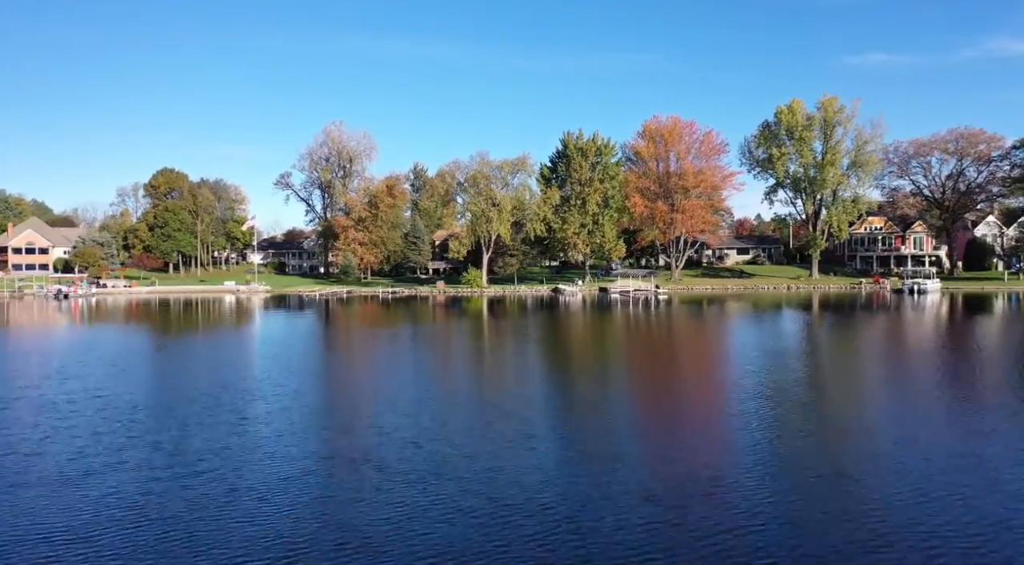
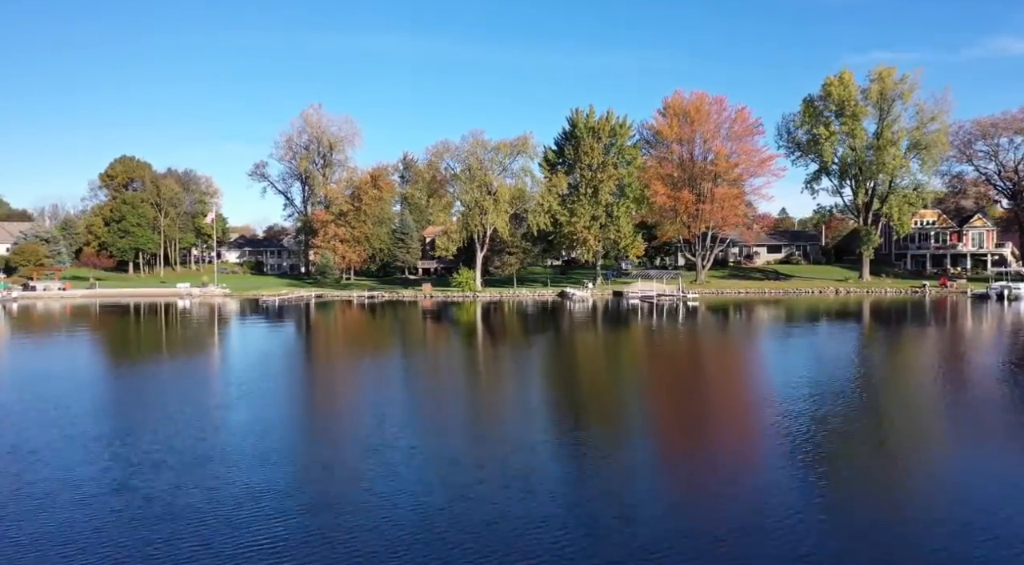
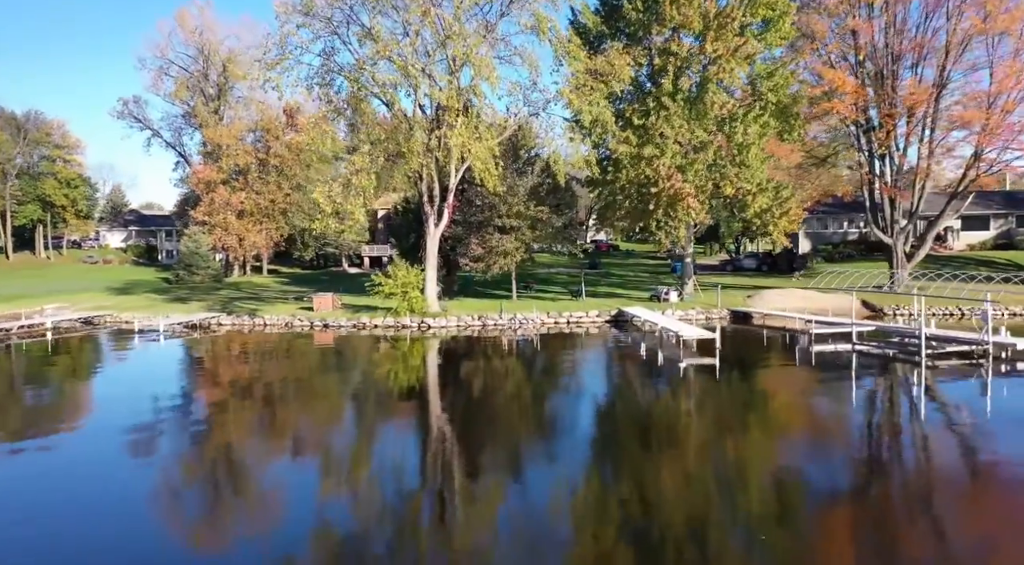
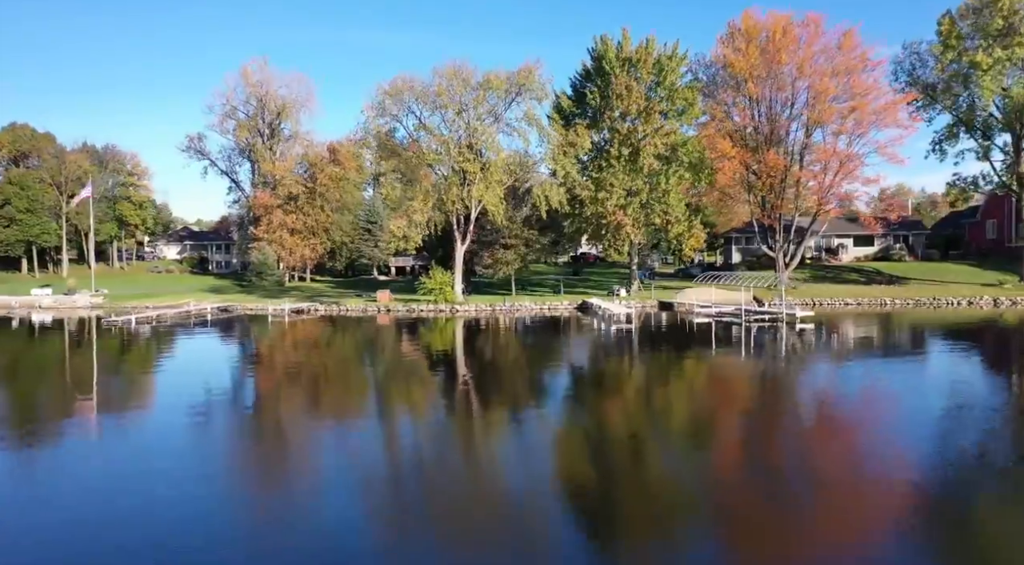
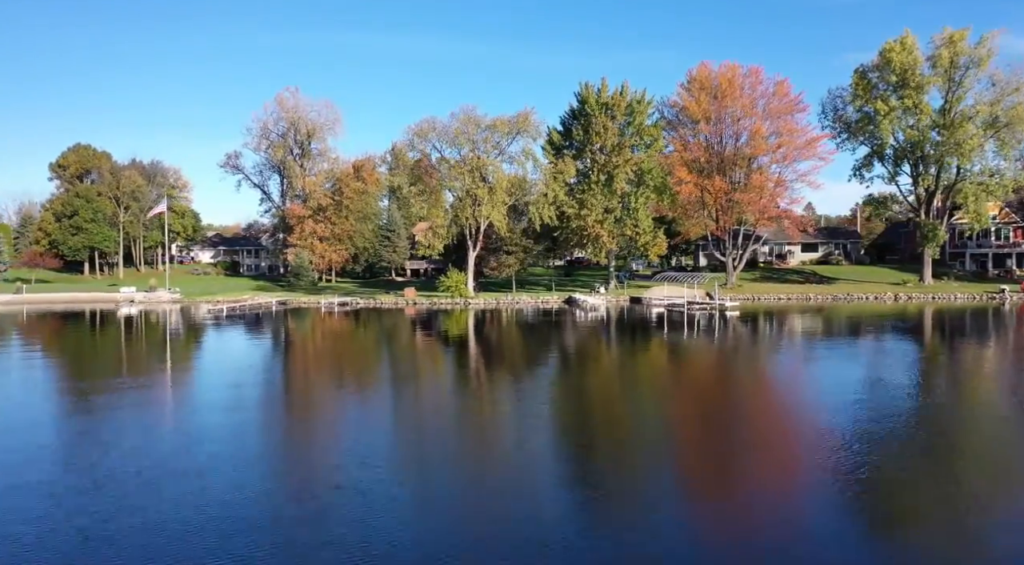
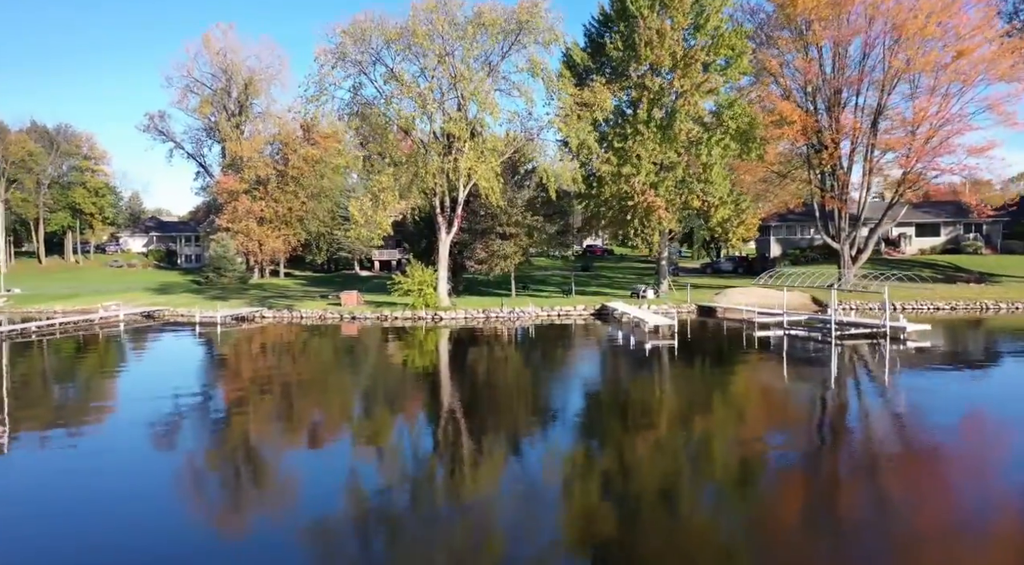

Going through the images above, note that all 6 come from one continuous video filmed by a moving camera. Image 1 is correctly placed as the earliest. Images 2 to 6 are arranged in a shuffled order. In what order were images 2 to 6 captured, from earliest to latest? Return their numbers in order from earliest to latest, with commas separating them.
2, 5, 4, 6, 3
